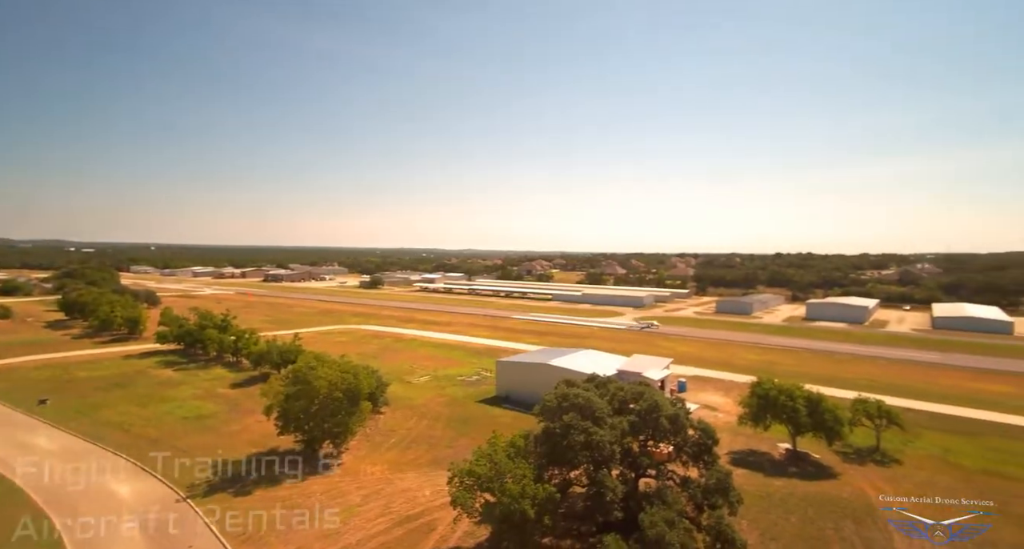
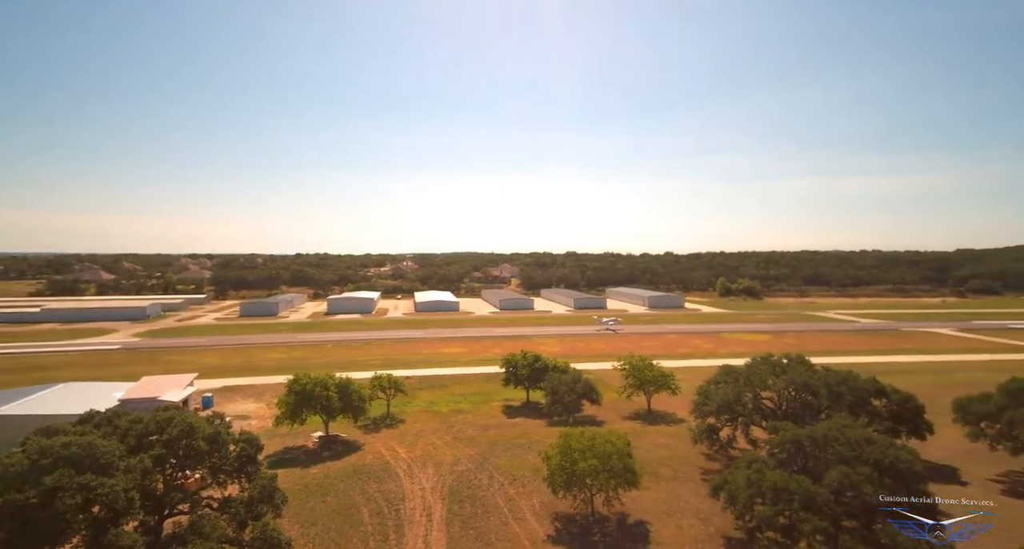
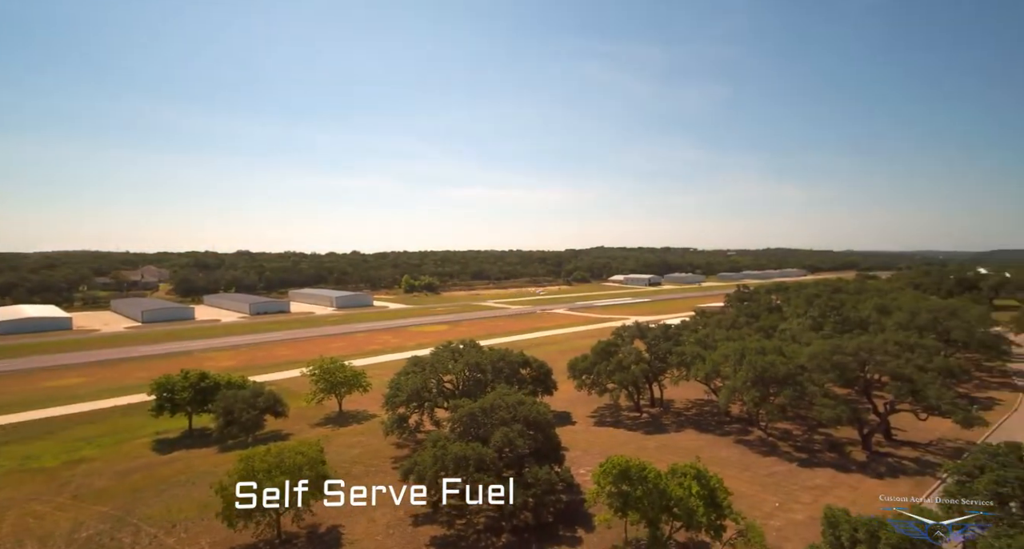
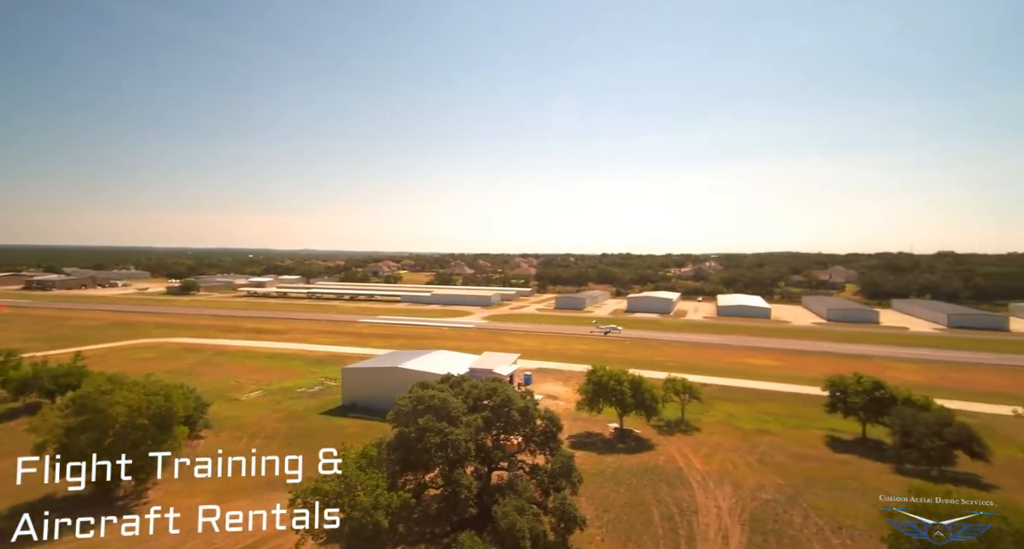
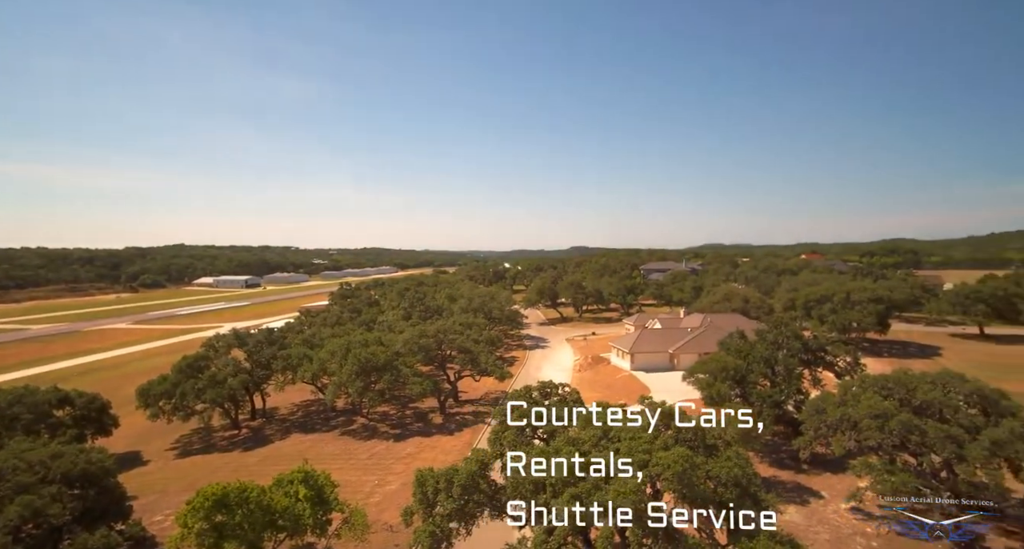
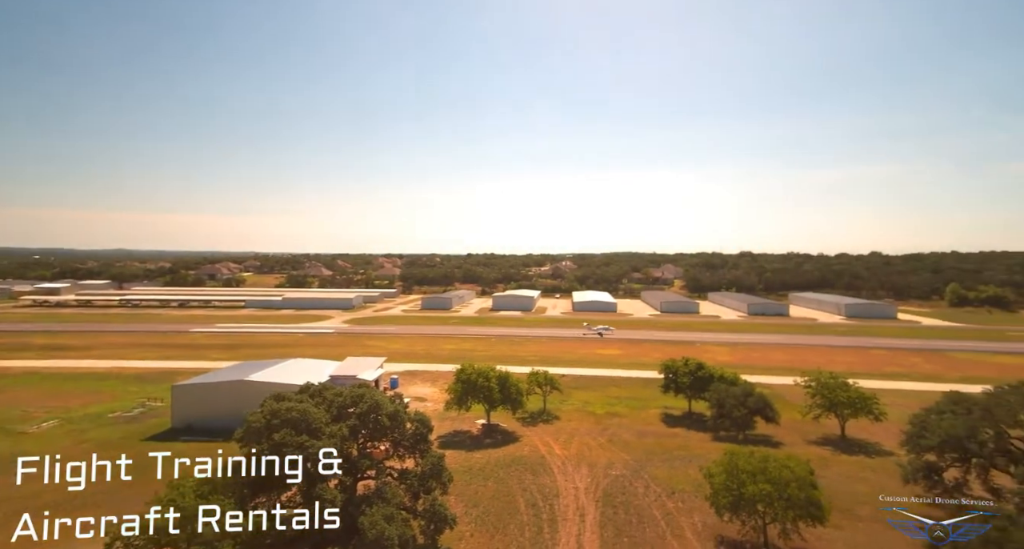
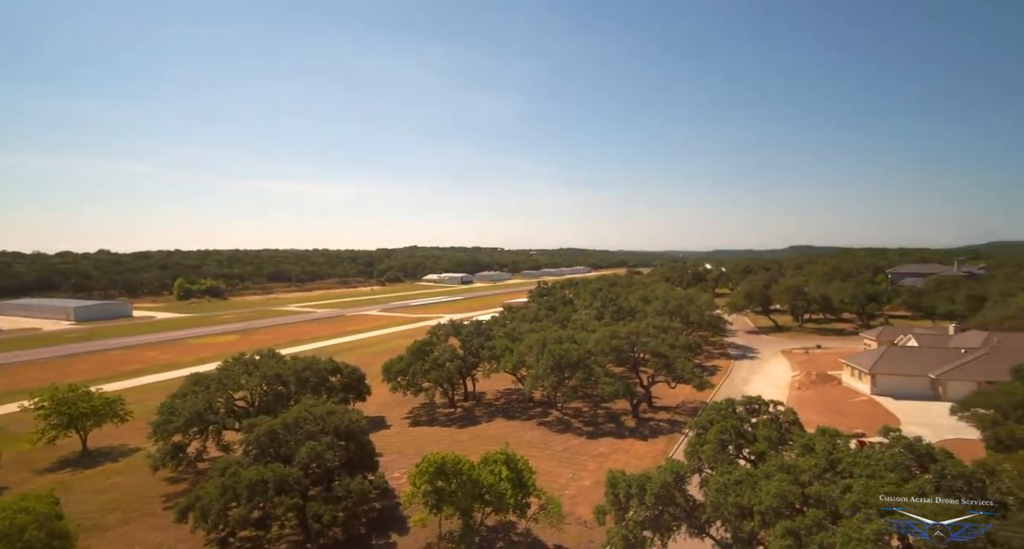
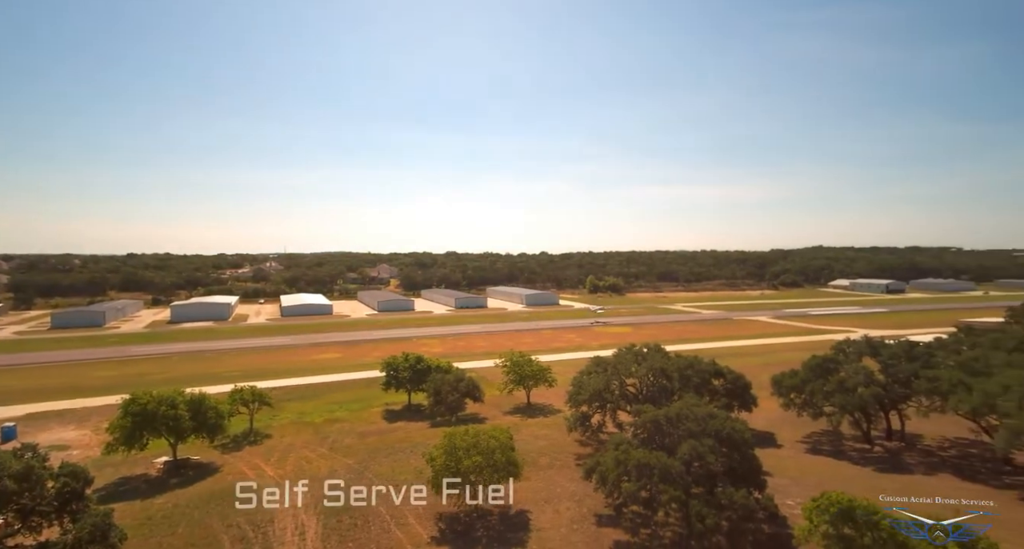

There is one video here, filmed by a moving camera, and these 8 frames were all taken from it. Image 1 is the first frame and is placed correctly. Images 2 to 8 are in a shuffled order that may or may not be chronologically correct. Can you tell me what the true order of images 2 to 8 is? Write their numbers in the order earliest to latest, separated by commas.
4, 6, 2, 8, 3, 7, 5
